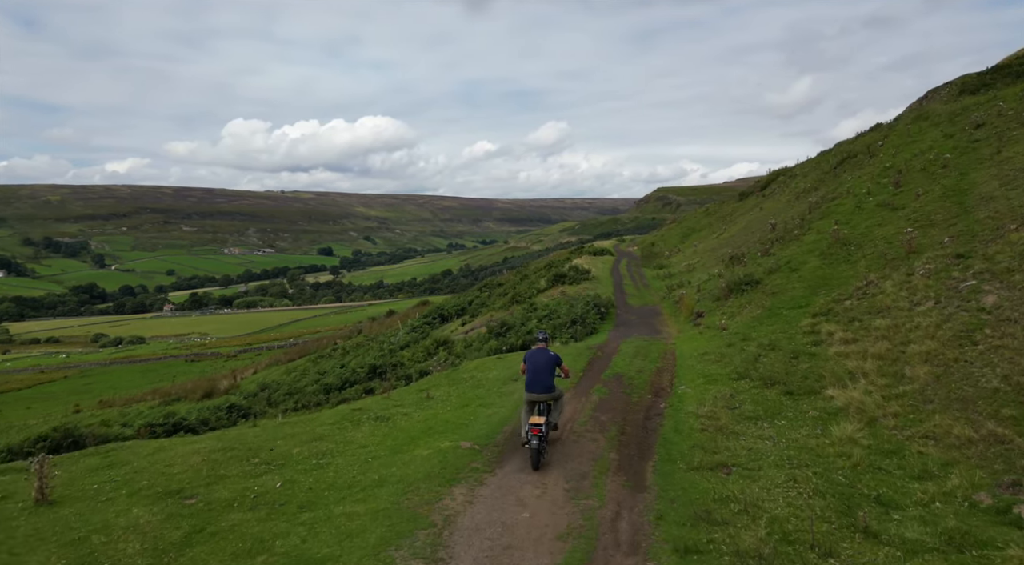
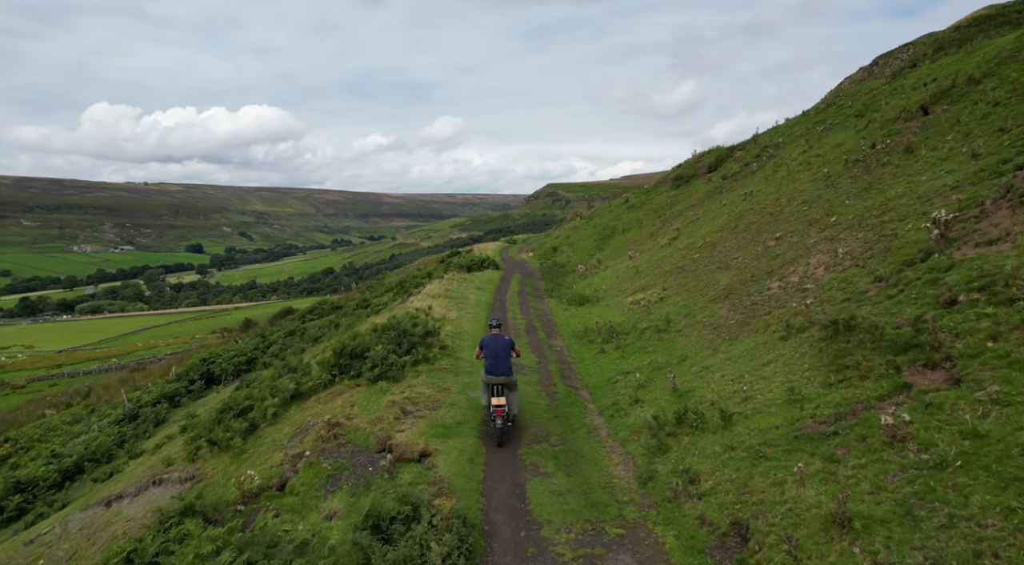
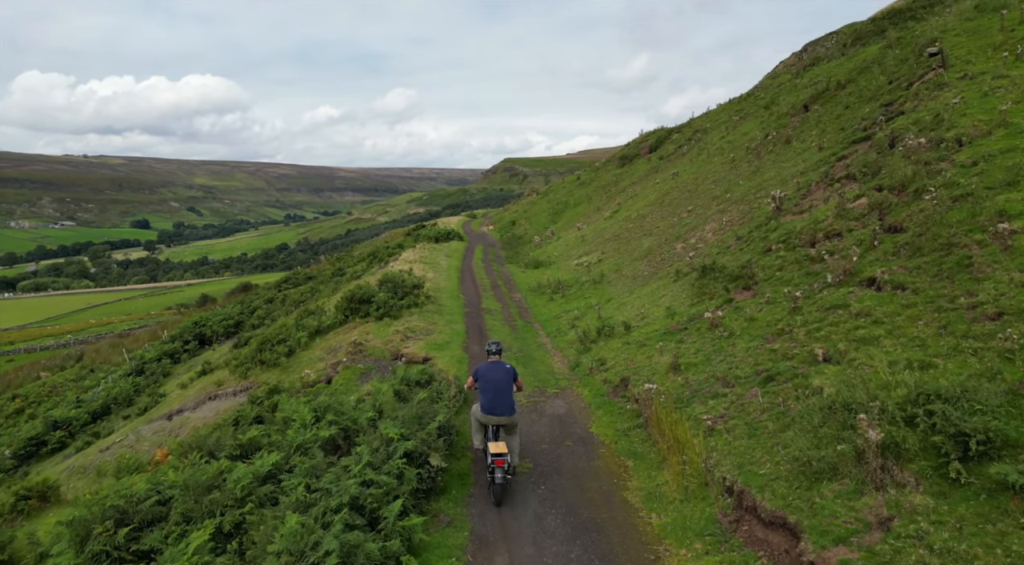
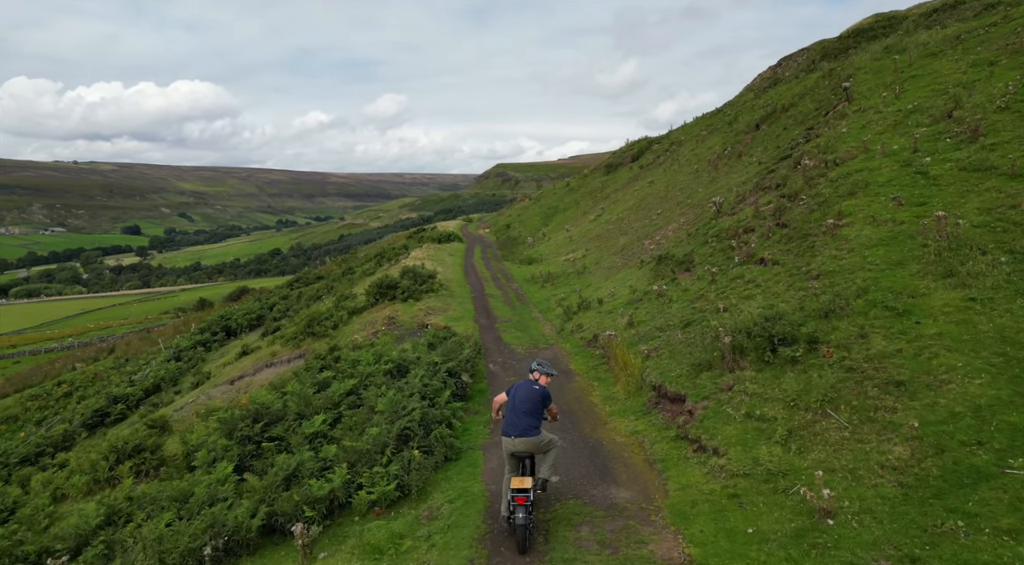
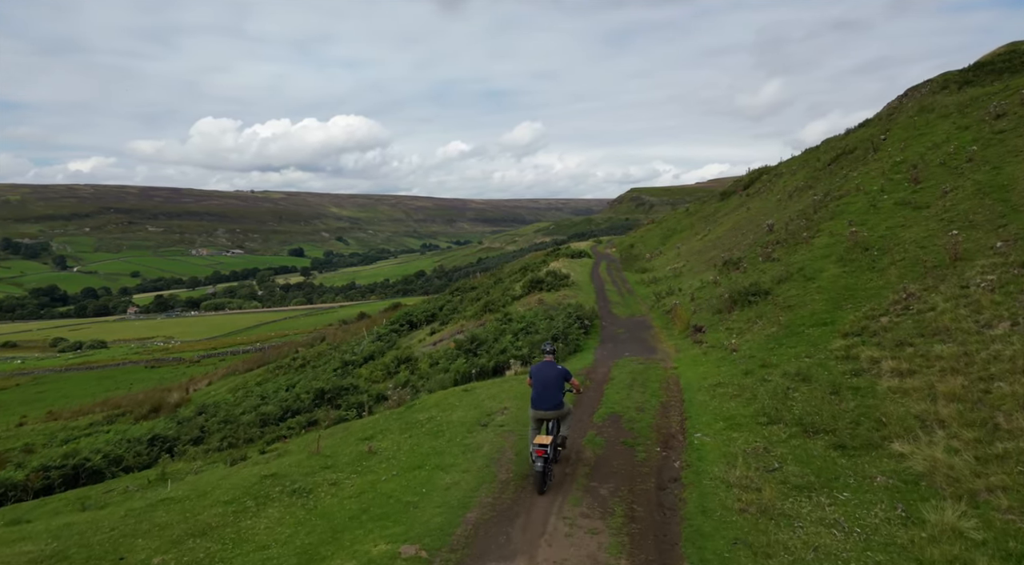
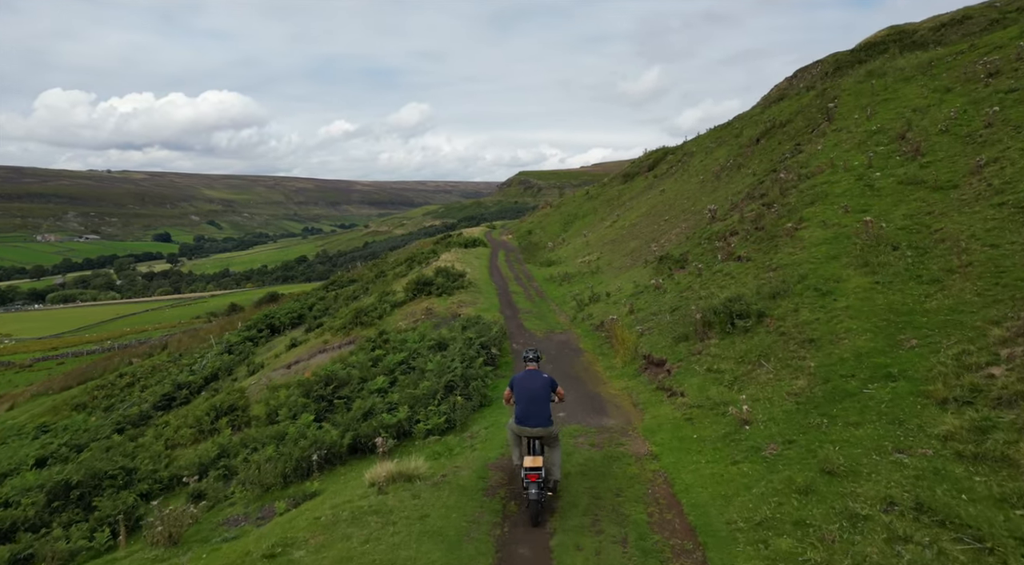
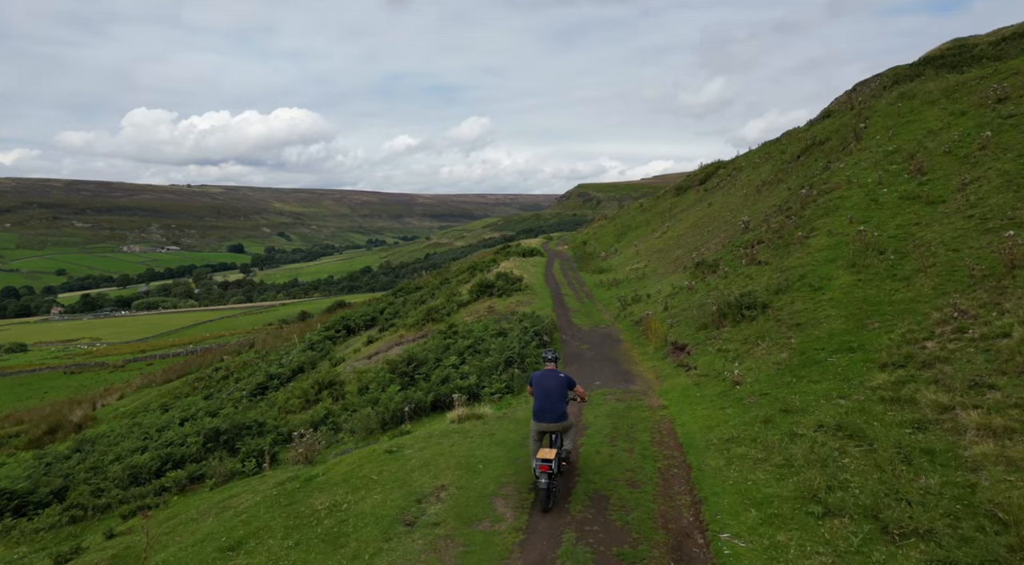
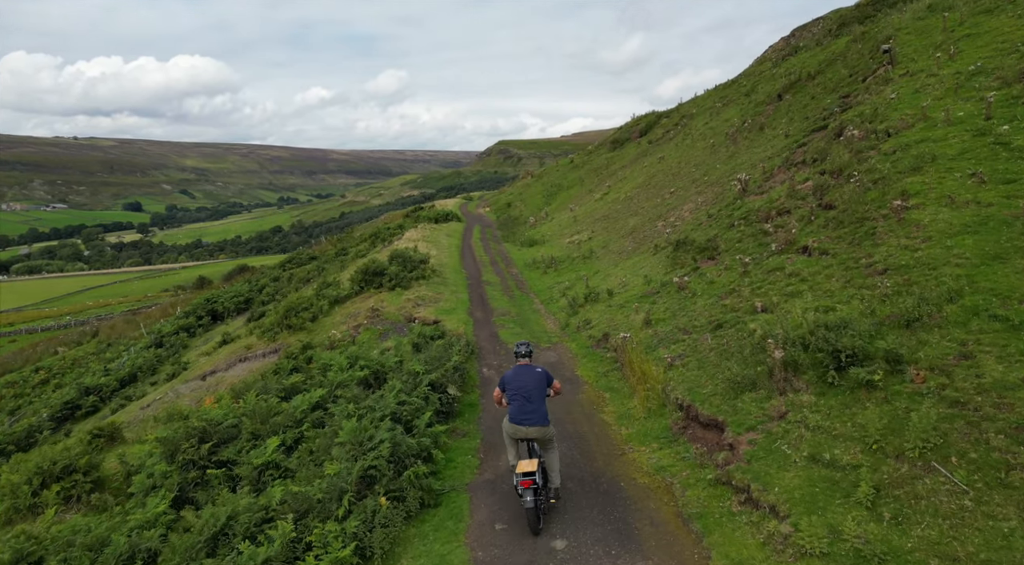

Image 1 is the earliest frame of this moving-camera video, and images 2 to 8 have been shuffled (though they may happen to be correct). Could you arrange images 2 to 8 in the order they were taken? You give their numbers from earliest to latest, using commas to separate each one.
5, 7, 6, 4, 8, 3, 2
